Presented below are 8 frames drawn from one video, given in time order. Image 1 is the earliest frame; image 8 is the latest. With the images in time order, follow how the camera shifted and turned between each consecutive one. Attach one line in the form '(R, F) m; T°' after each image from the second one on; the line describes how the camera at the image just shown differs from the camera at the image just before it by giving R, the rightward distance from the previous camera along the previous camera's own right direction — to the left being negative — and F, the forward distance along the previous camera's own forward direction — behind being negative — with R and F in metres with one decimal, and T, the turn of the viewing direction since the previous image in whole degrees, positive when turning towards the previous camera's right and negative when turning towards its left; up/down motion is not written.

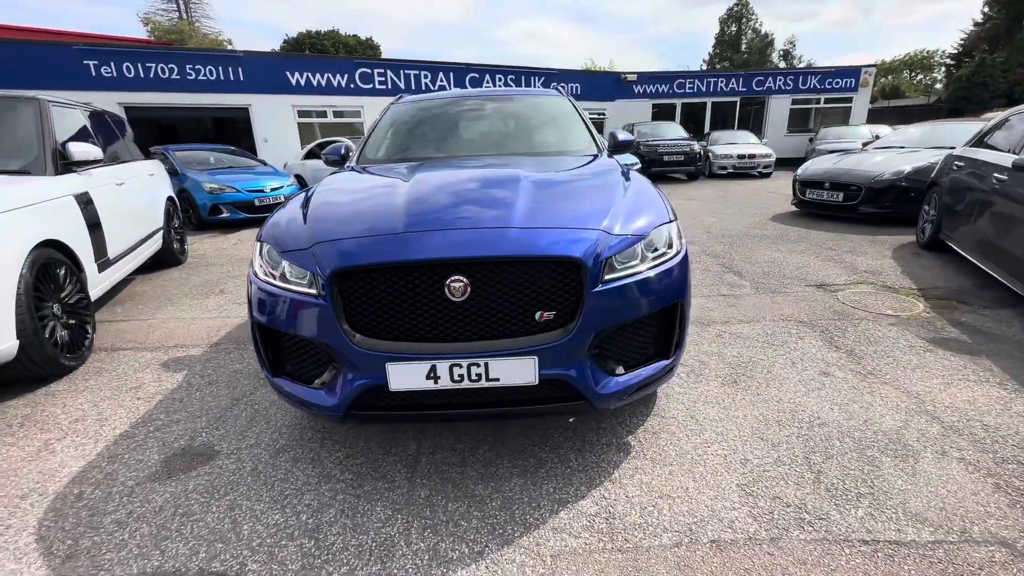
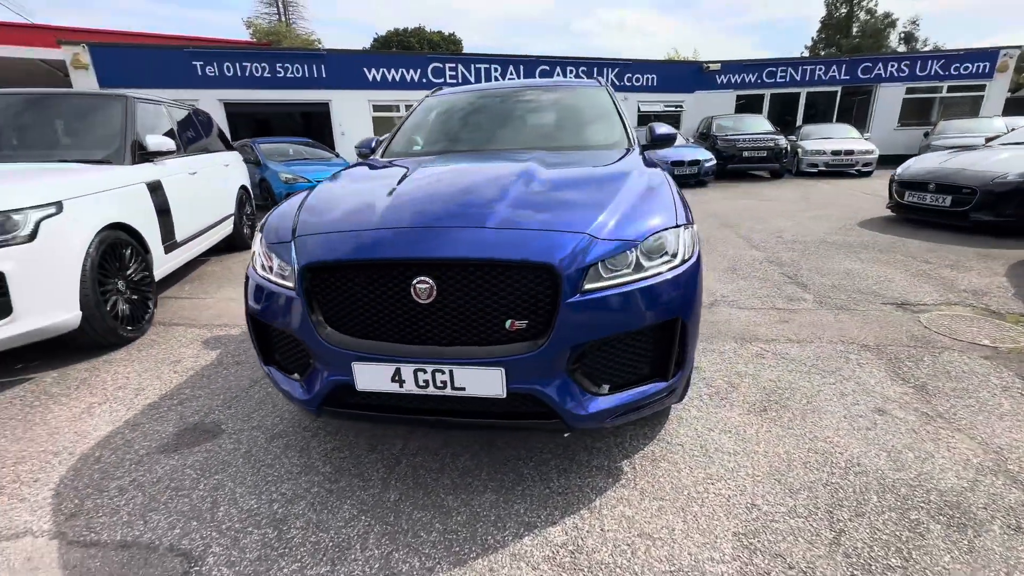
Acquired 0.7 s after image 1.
(+0.4, +0.2) m; -9°
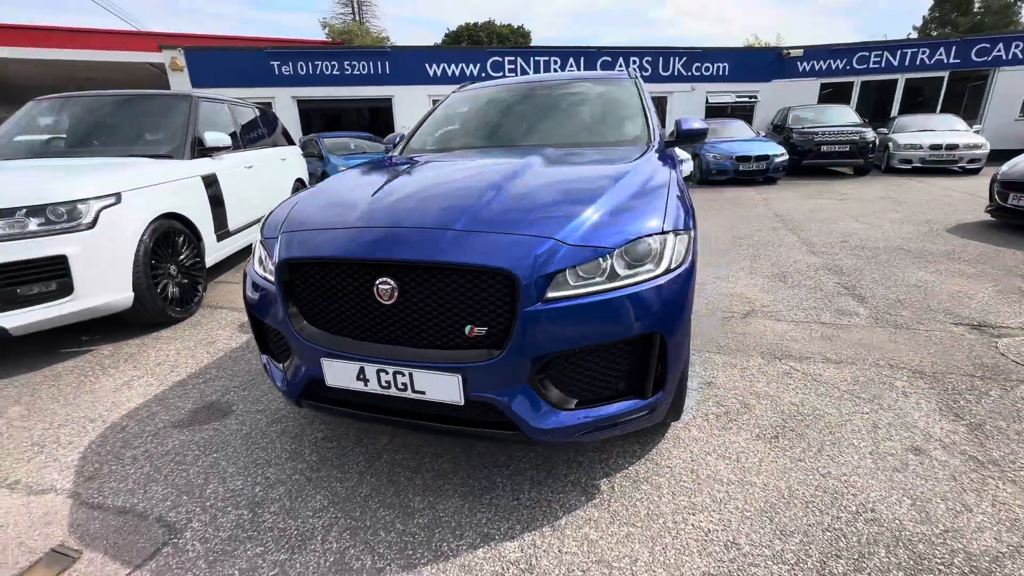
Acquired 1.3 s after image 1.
(+0.4, +0.1) m; -8°
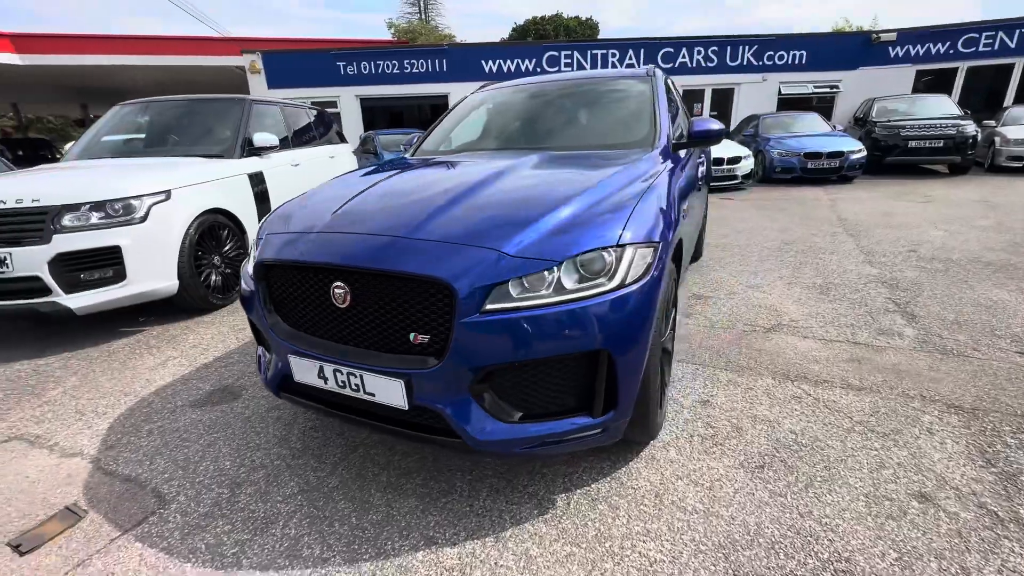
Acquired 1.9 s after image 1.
(+0.4, 0.0) m; -8°
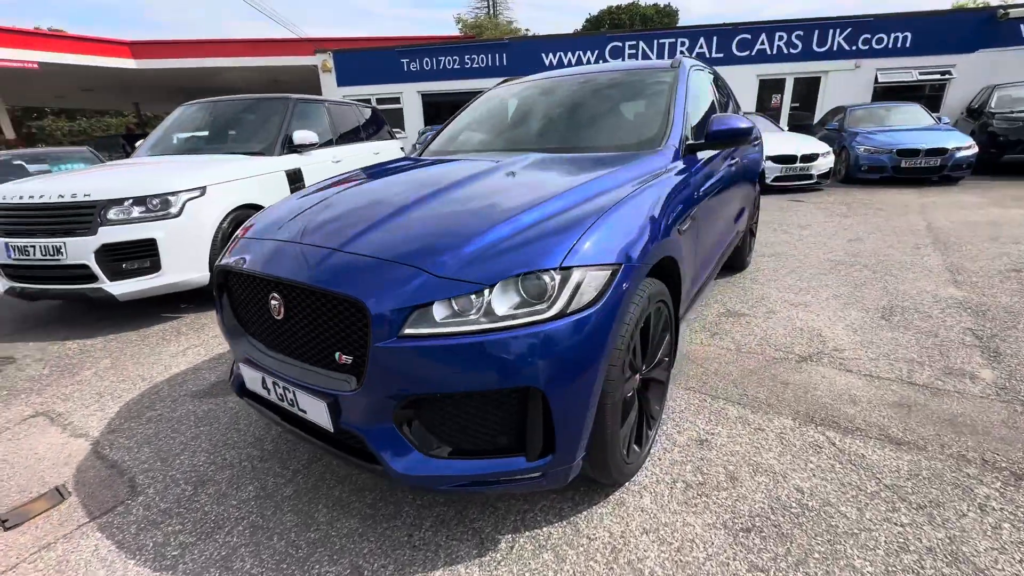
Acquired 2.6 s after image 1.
(+0.4, +0.2) m; -8°
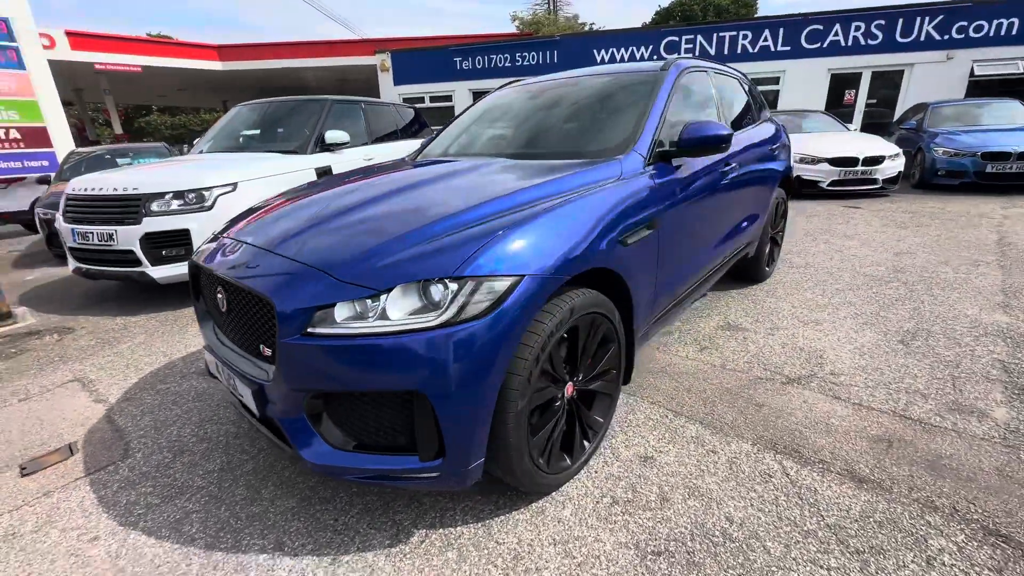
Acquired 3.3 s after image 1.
(+0.5, 0.0) m; -7°
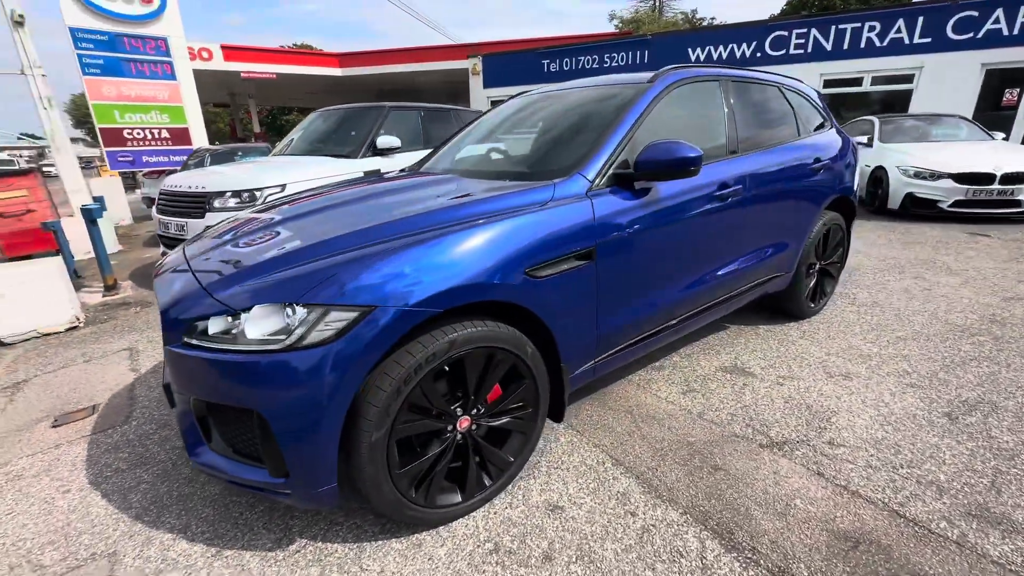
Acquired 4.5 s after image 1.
(+0.8, +0.2) m; -12°
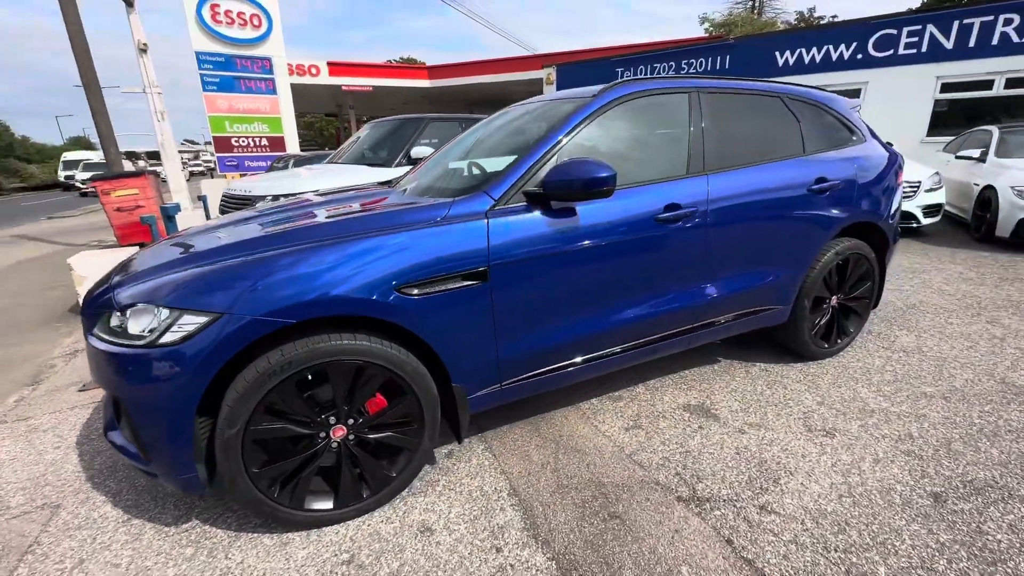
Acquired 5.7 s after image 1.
(+0.8, +0.1) m; -11°
